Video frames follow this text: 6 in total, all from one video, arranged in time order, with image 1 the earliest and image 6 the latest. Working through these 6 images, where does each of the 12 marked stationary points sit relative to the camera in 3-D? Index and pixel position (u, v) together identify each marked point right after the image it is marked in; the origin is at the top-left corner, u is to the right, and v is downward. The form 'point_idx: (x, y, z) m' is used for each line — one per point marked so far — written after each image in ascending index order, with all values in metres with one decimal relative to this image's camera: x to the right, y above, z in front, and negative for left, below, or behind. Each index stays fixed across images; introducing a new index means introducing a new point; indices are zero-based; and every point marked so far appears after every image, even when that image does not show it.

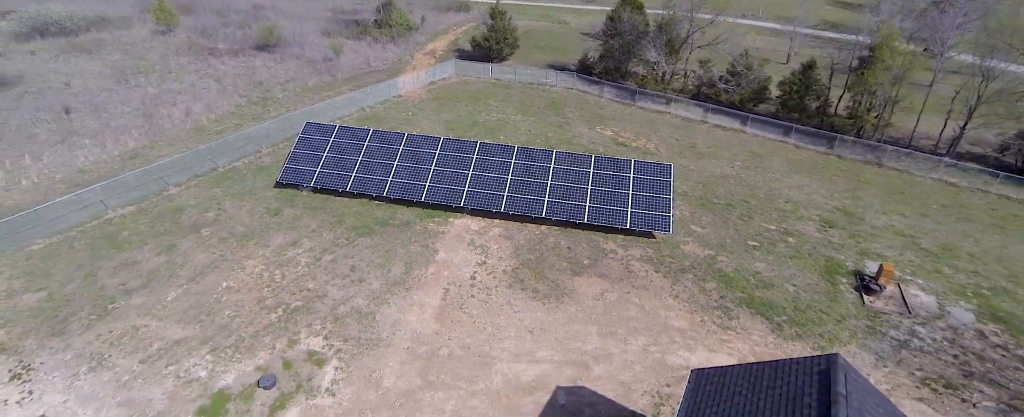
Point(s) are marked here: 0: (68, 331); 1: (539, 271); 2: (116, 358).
0: (-14.7, -4.0, +16.1) m
1: (+1.1, -2.5, +19.4) m
2: (-12.3, -4.6, +15.2) m
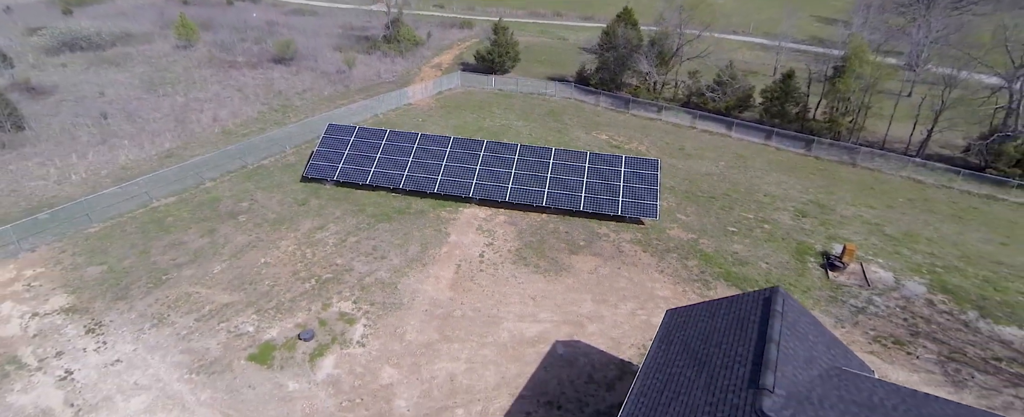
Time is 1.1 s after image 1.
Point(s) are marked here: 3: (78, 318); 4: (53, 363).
0: (-14.5, -3.3, +18.5) m
1: (+1.2, -1.9, +21.8) m
2: (-12.2, -3.9, +17.6) m
3: (-15.5, -3.9, +17.4) m
4: (-14.7, -4.9, +15.6) m
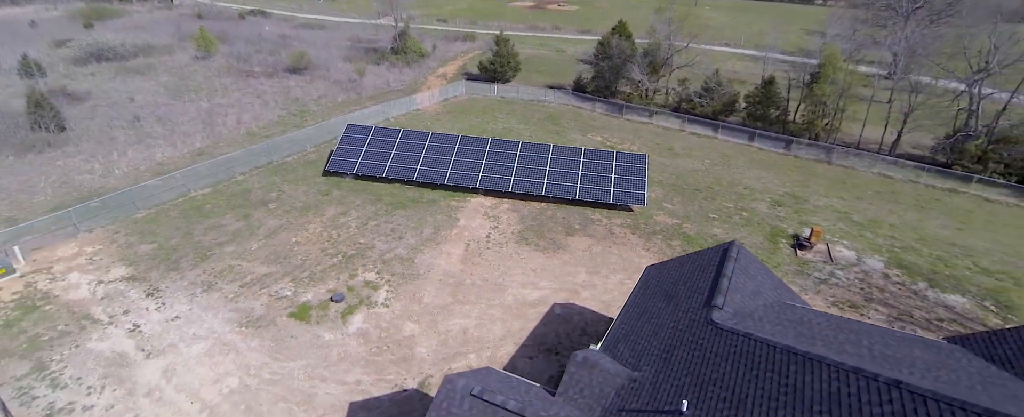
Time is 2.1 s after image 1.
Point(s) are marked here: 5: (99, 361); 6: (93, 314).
0: (-14.3, -2.5, +21.1) m
1: (+1.4, -1.2, +24.5) m
2: (-12.0, -3.1, +20.2) m
3: (-15.3, -3.1, +20.0) m
4: (-14.5, -4.1, +18.2) m
5: (-13.8, -5.1, +16.4) m
6: (-15.8, -4.0, +18.4) m
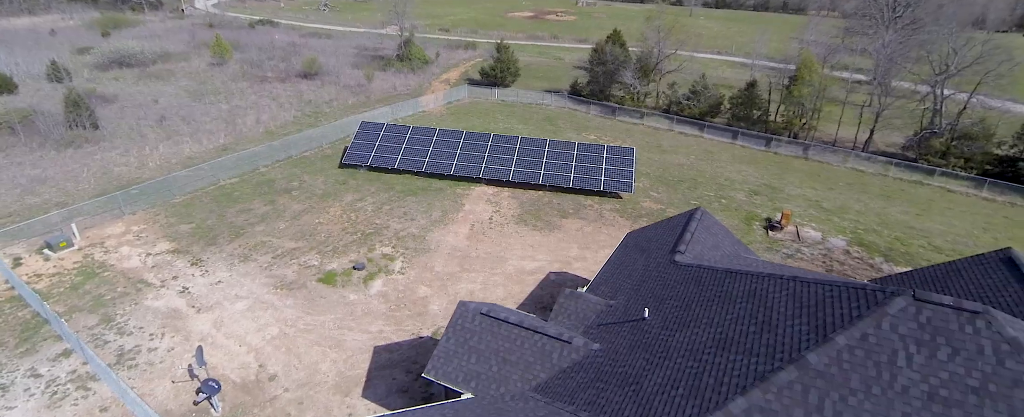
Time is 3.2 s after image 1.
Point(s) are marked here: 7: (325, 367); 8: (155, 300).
0: (-14.3, -1.7, +23.8) m
1: (+1.4, -0.4, +27.2) m
2: (-12.0, -2.2, +22.8) m
3: (-15.3, -2.2, +22.6) m
4: (-14.5, -3.2, +20.8) m
5: (-13.8, -4.1, +19.0) m
6: (-15.8, -3.0, +21.0) m
7: (-6.5, -5.5, +16.9) m
8: (-14.5, -3.7, +19.8) m
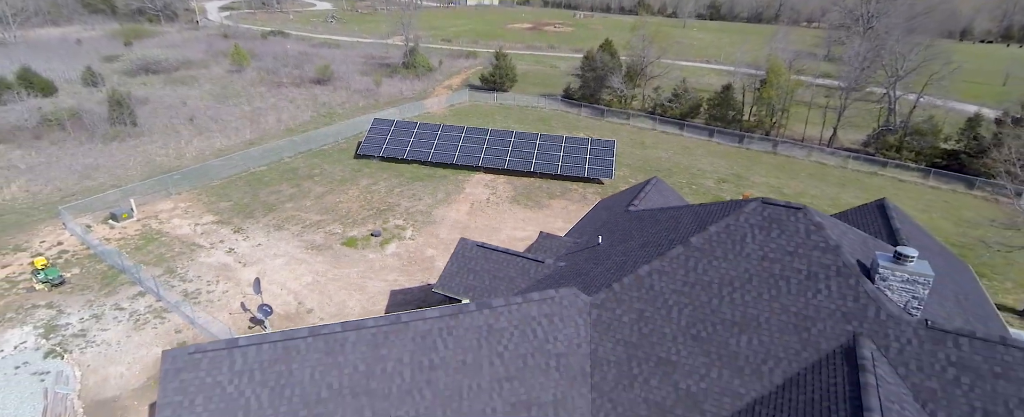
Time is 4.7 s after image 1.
0: (-14.7, -0.4, +27.8) m
1: (+1.1, +0.8, +31.2) m
2: (-12.3, -1.0, +26.8) m
3: (-15.6, -1.0, +26.6) m
4: (-14.9, -1.9, +24.8) m
5: (-14.2, -2.8, +22.9) m
6: (-16.1, -1.7, +25.0) m
7: (-6.8, -4.1, +20.8) m
8: (-14.8, -2.4, +23.7) m
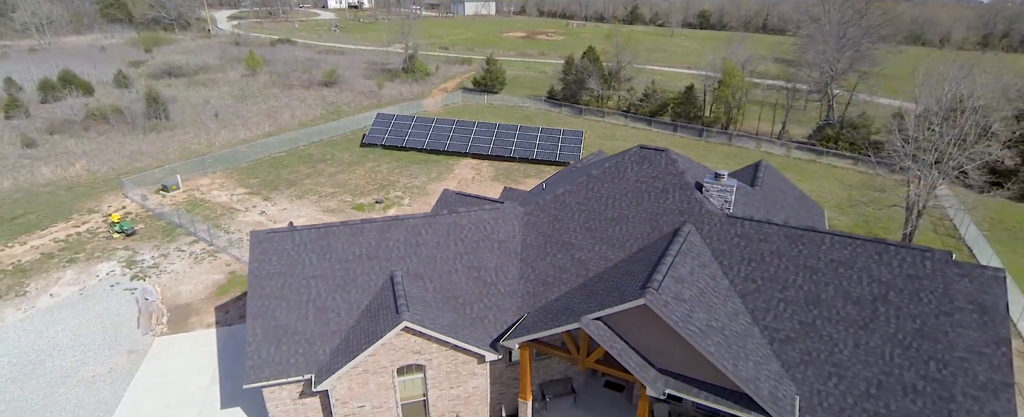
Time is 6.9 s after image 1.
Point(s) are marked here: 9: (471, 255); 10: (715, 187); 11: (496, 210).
0: (-16.0, +1.3, +33.6) m
1: (-0.3, +2.5, +37.0) m
2: (-13.7, +0.8, +32.6) m
3: (-17.0, +0.8, +32.4) m
4: (-16.3, 0.0, +30.6) m
5: (-15.6, -0.9, +28.7) m
6: (-17.5, +0.1, +30.8) m
7: (-8.2, -2.2, +26.5) m
8: (-16.2, -0.5, +29.5) m
9: (-1.3, -1.5, +15.8) m
10: (+6.7, +0.7, +16.1) m
11: (-0.5, -0.1, +17.0) m
